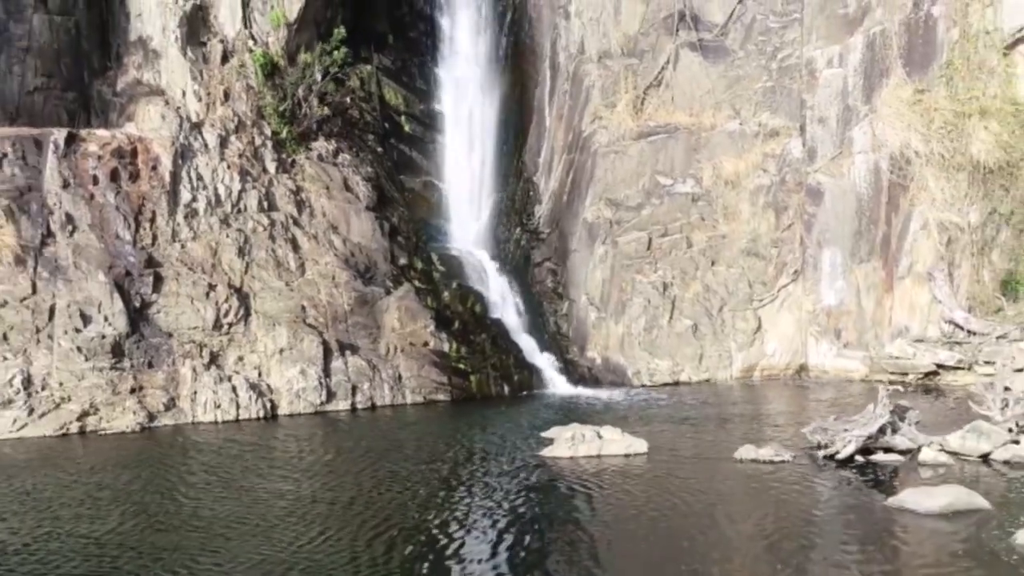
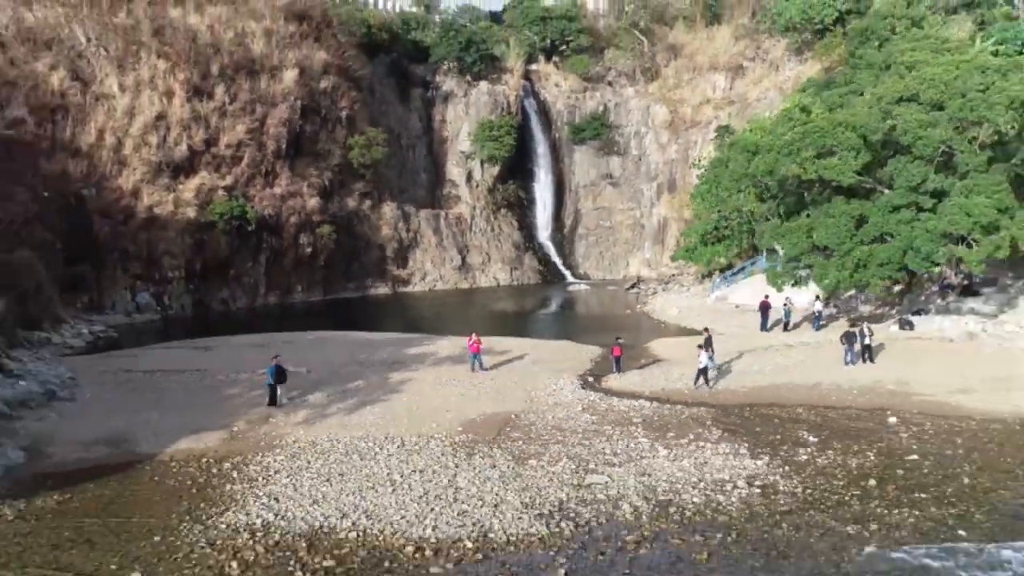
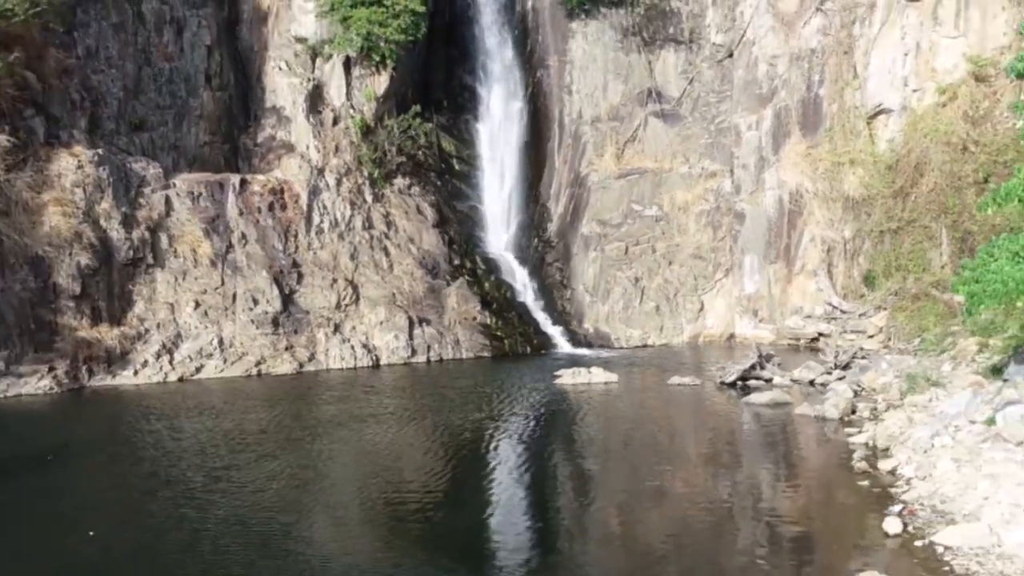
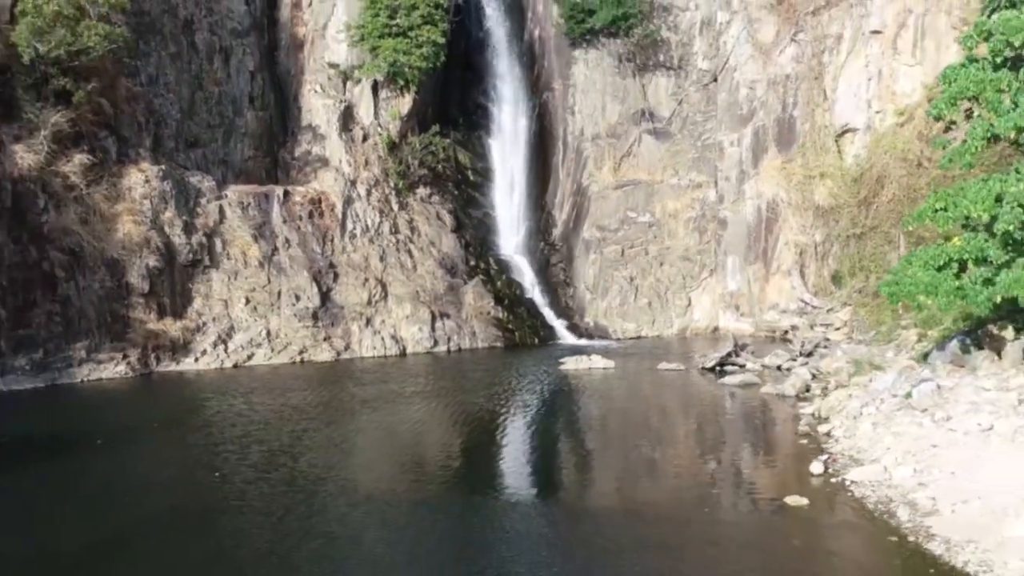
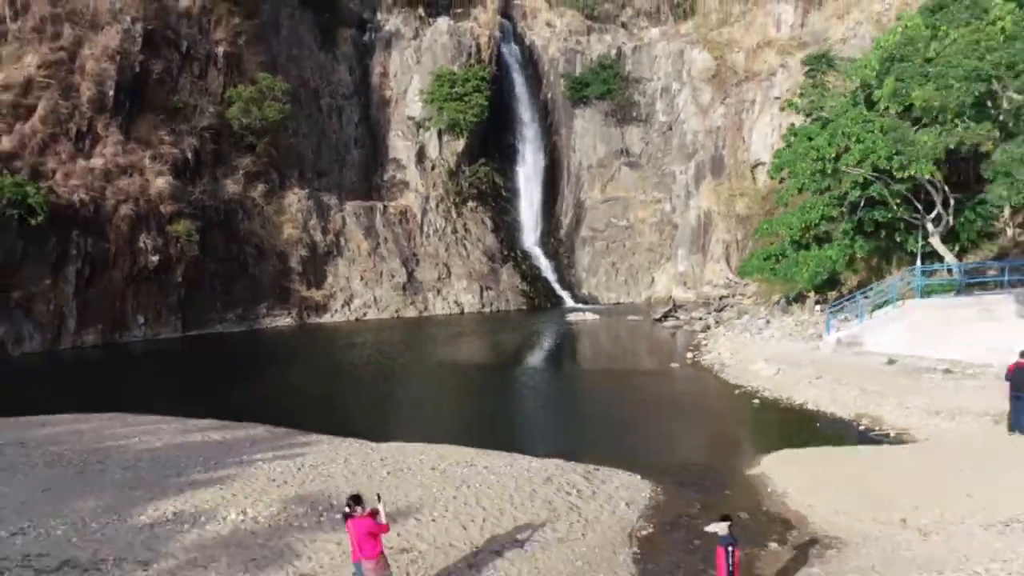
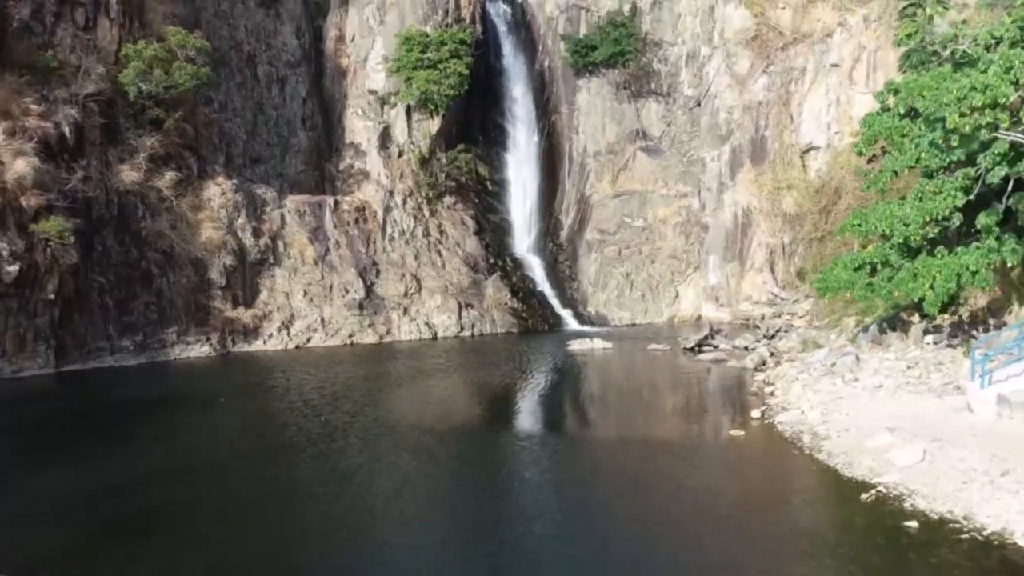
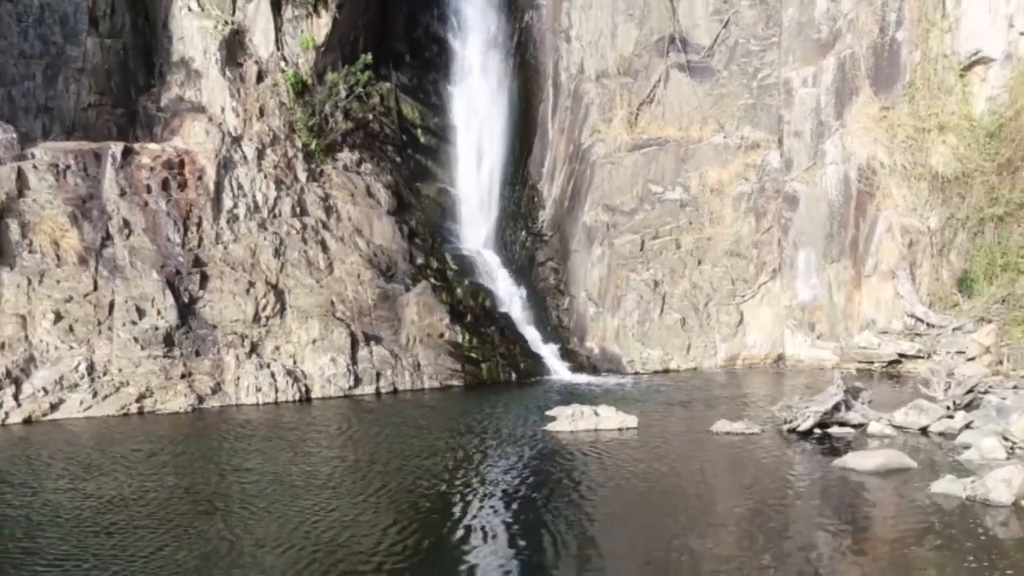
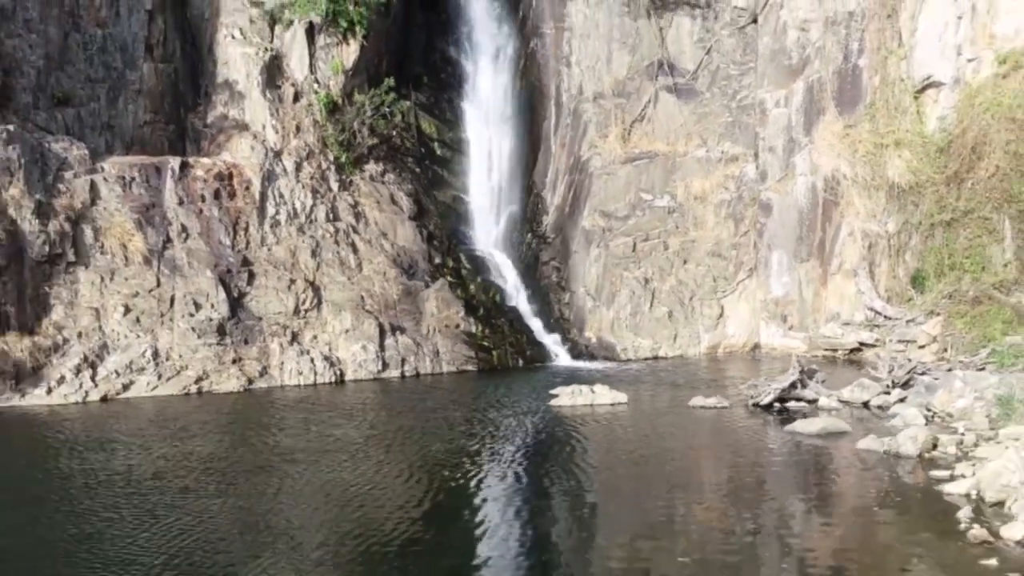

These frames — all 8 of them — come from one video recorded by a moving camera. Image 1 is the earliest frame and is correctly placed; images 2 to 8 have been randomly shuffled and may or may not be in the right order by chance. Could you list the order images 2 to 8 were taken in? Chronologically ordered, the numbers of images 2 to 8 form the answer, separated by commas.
7, 8, 3, 4, 6, 5, 2
